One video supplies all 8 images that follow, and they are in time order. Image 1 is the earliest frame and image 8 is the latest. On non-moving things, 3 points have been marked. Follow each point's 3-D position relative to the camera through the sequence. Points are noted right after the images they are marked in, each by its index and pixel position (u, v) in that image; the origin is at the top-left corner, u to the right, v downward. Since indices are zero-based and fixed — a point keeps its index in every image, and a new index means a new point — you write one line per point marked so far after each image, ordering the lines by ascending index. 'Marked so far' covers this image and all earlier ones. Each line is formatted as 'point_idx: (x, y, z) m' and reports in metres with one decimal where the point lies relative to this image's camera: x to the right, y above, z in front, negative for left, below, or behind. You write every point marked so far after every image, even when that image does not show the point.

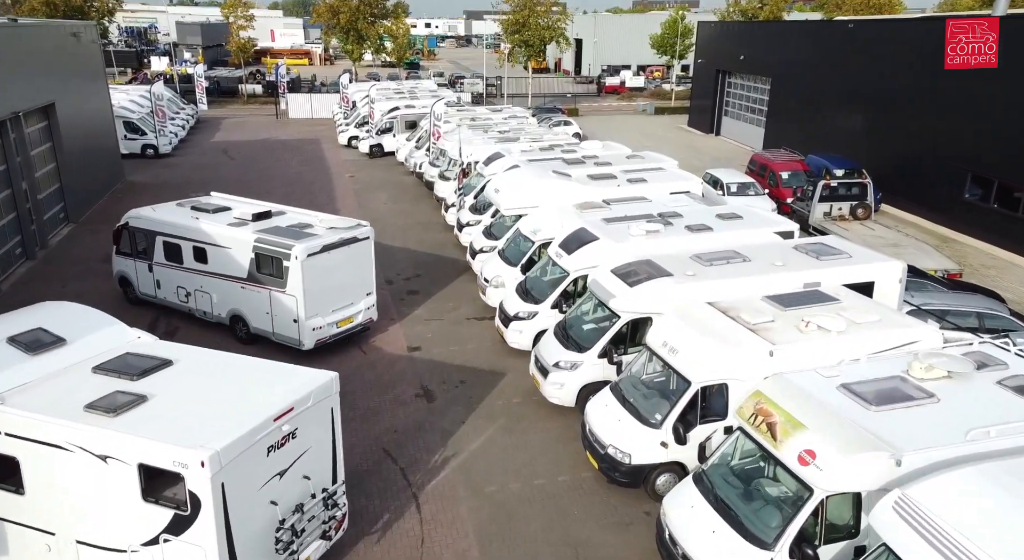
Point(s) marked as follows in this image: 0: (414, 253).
0: (-2.3, +0.6, +18.6) m
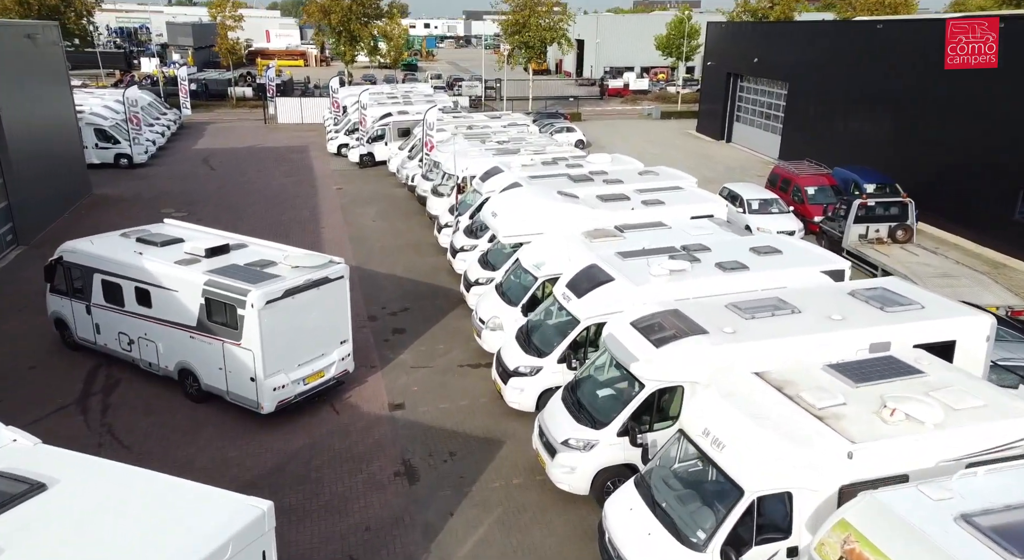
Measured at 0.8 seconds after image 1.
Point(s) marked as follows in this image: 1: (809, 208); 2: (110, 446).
0: (-2.3, 0.0, +16.6) m
1: (+7.2, +1.7, +19.6) m
2: (-4.9, -2.0, +9.9) m
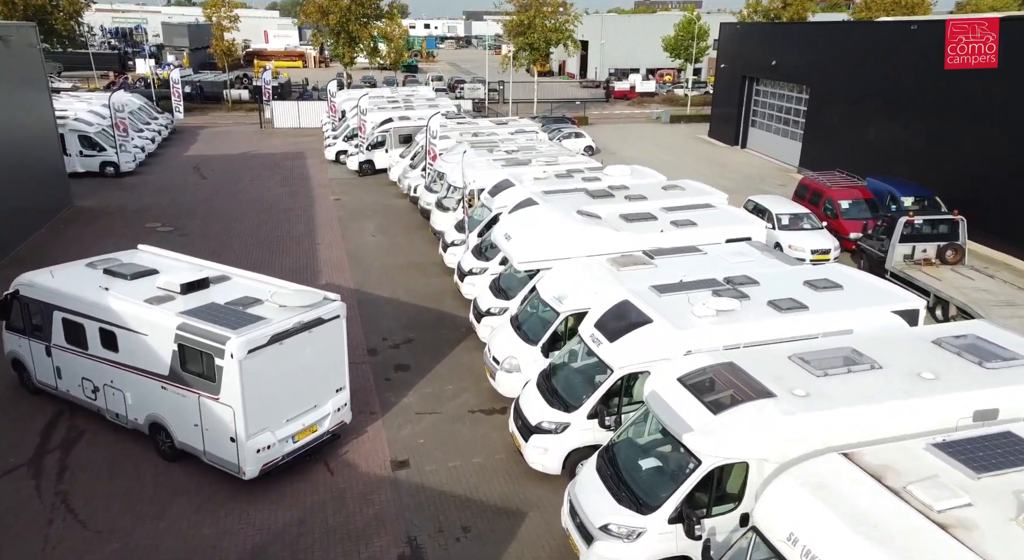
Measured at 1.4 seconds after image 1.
0: (-2.0, -0.5, +15.2) m
1: (+7.4, +1.3, +18.2) m
2: (-4.7, -2.5, +8.5) m
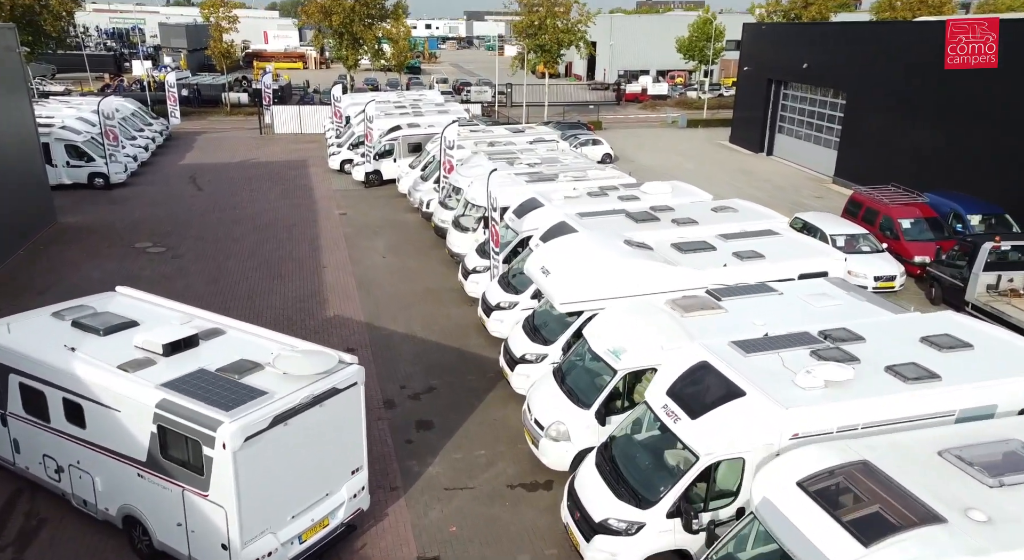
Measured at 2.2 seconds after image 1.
0: (-1.5, -1.1, +13.4) m
1: (+8.0, +0.7, +16.4) m
2: (-4.1, -3.1, +6.7) m
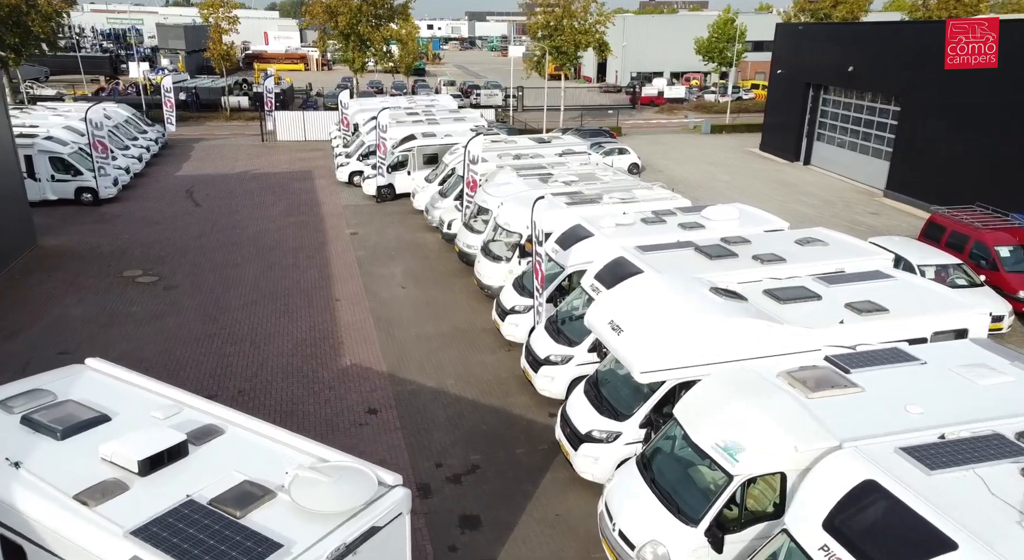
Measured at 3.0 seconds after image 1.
0: (-0.8, -1.8, +11.3) m
1: (+8.7, 0.0, +14.3) m
2: (-3.4, -3.8, +4.6) m
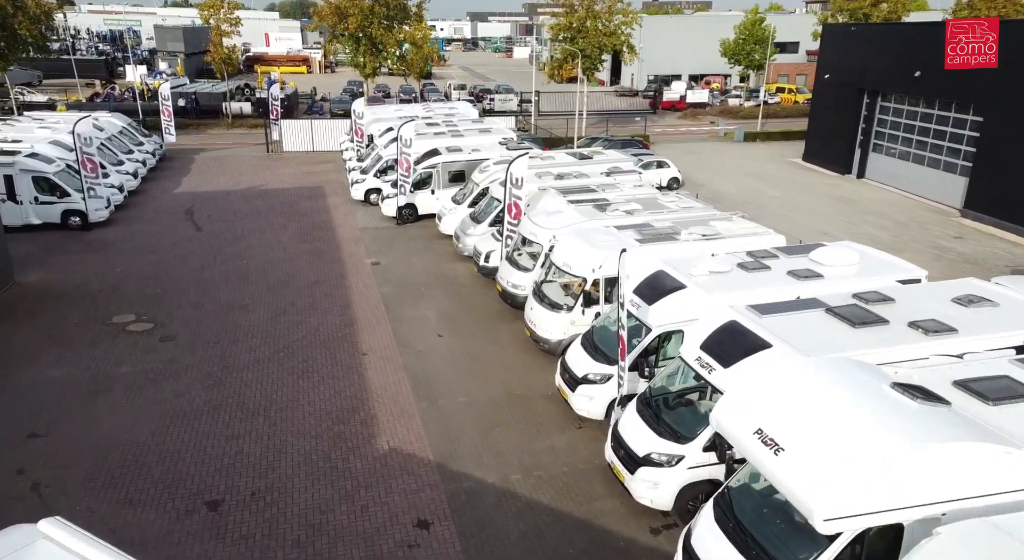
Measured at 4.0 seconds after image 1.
0: (+0.2, -2.6, +8.9) m
1: (+9.7, -0.8, +11.8) m
2: (-2.4, -4.6, +2.2) m
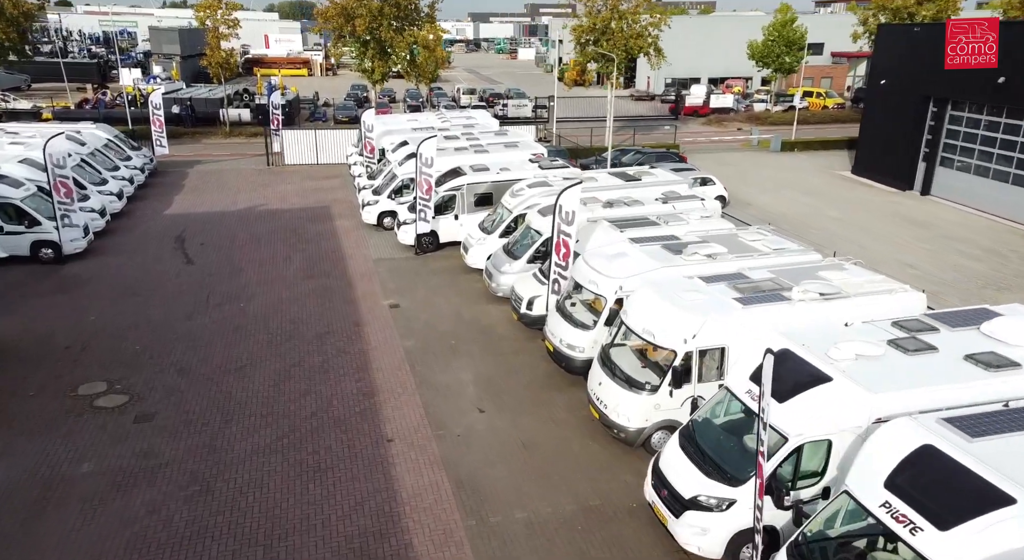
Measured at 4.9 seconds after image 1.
0: (+1.1, -3.5, +6.1) m
1: (+10.5, -1.6, +9.1) m
2: (-1.6, -5.5, -0.6) m
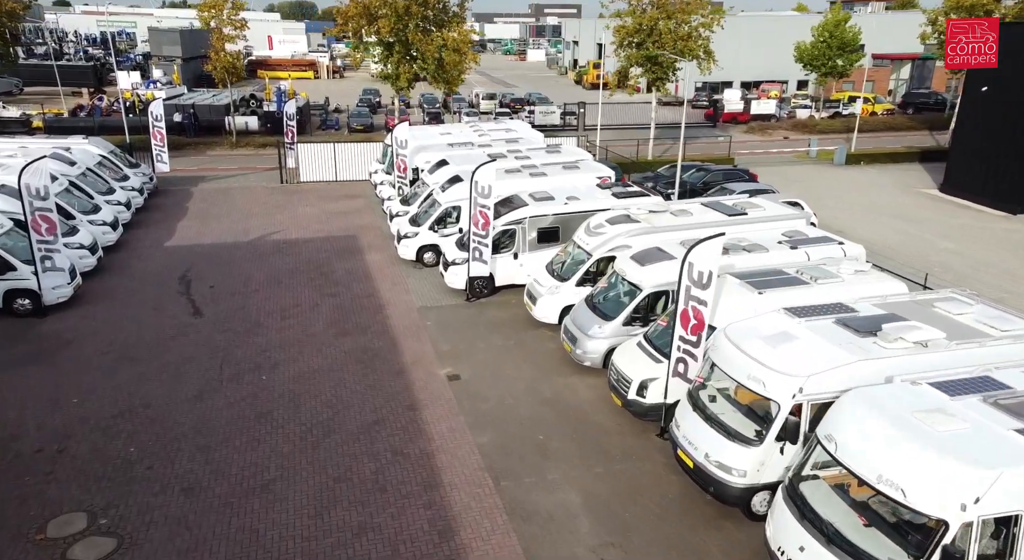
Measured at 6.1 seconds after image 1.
0: (+2.5, -4.5, +2.7) m
1: (+12.0, -2.7, +5.7) m
2: (-0.1, -6.5, -4.0) m
